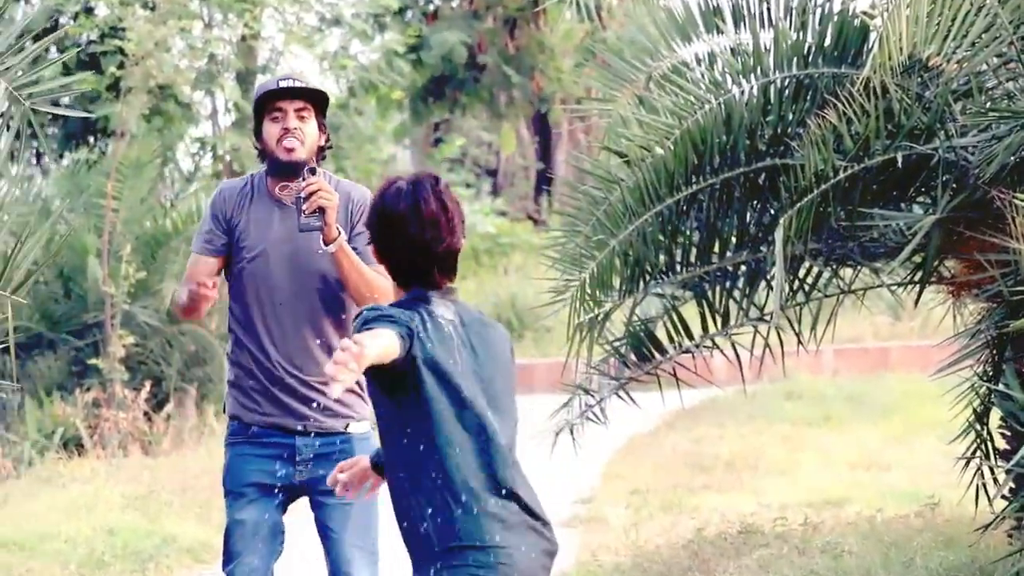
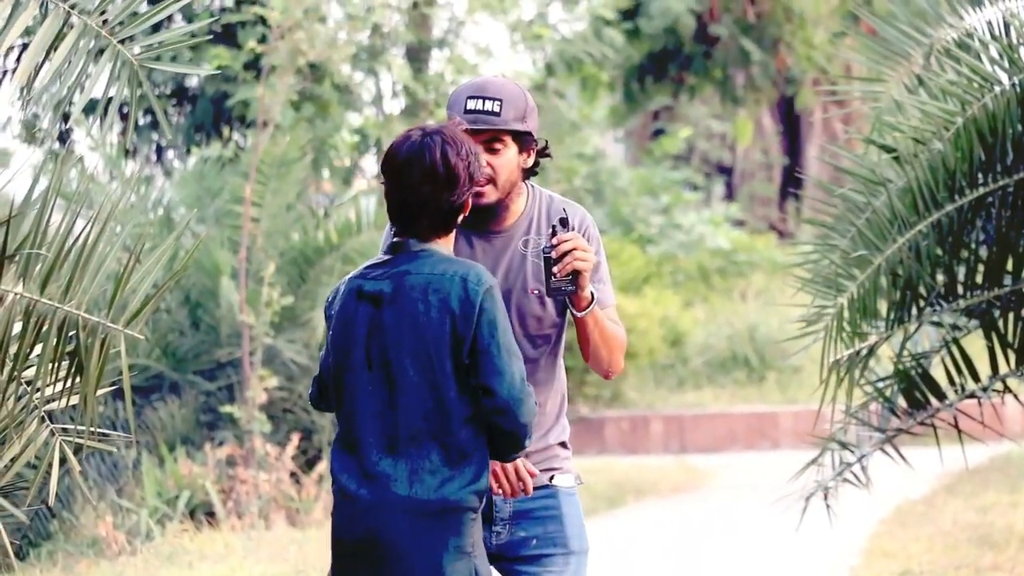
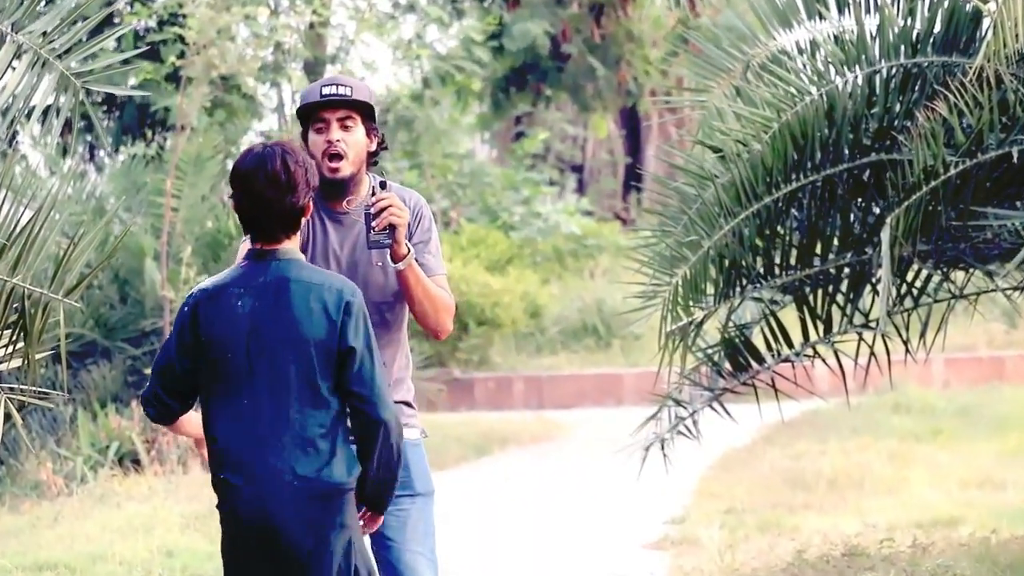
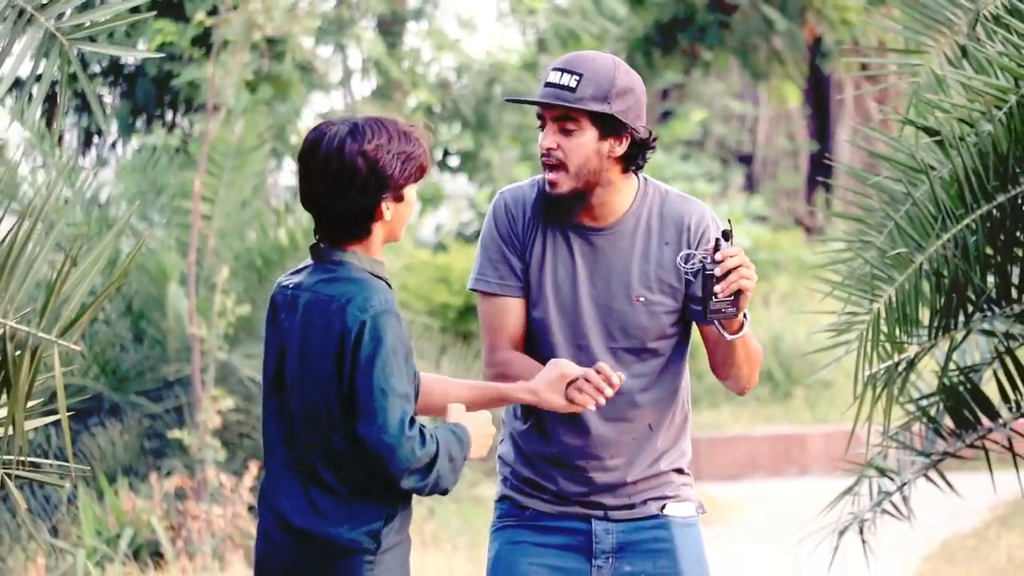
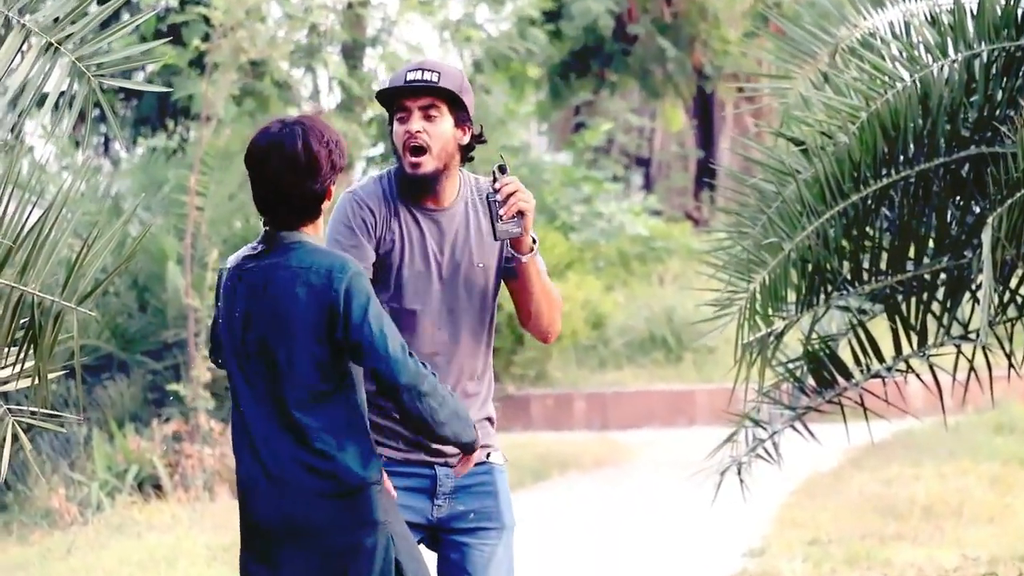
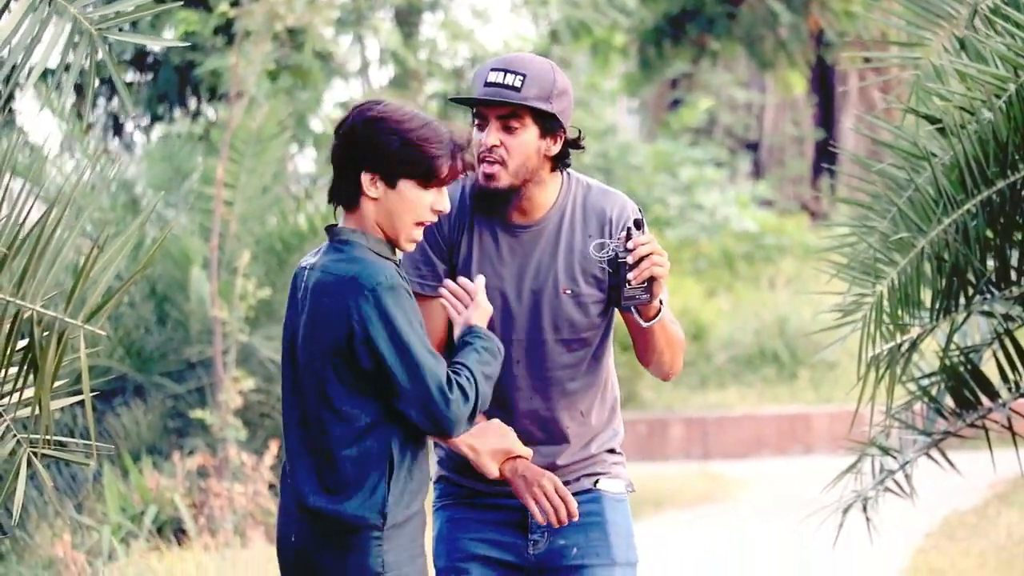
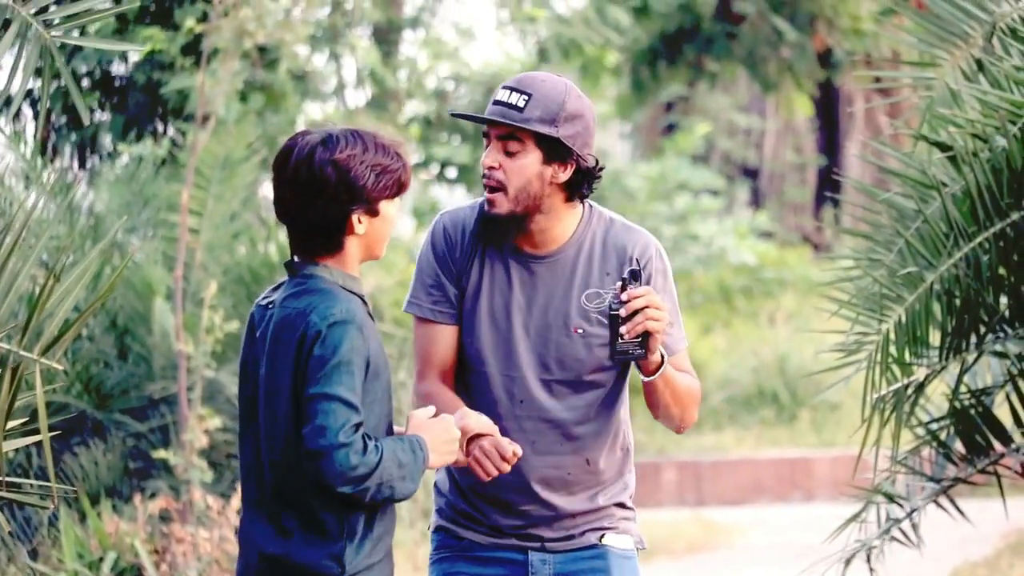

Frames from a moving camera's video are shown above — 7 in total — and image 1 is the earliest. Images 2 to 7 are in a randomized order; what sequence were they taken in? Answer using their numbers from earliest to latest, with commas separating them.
3, 5, 2, 7, 4, 6
